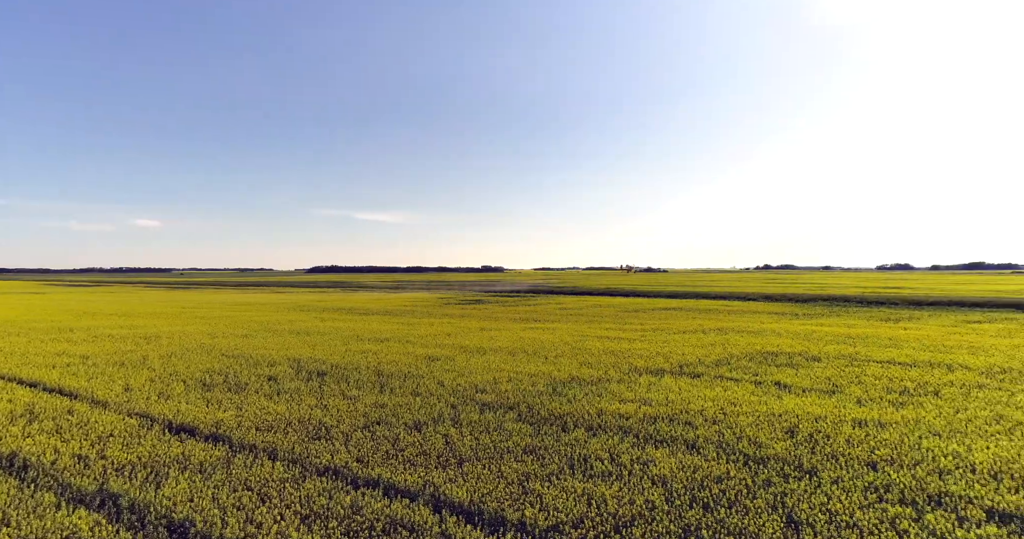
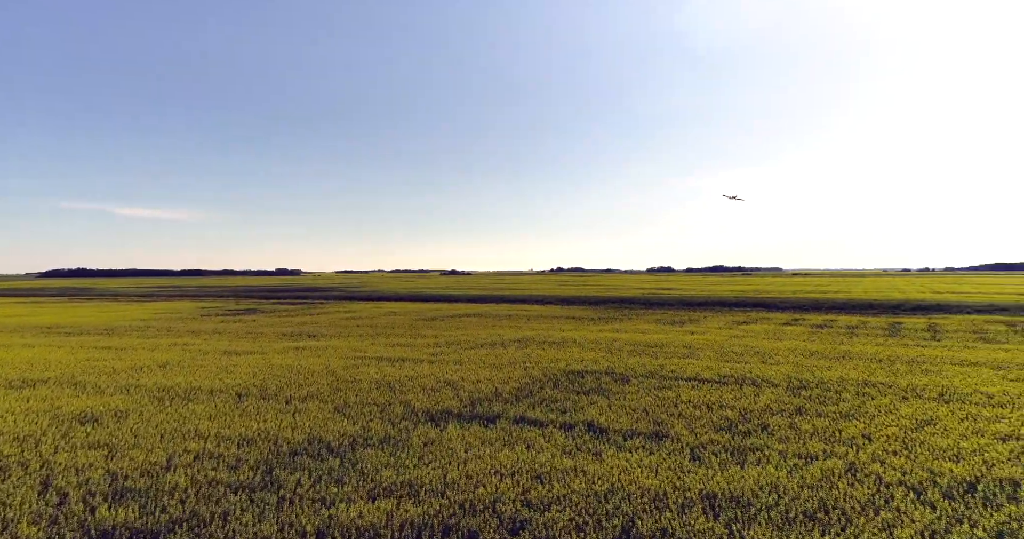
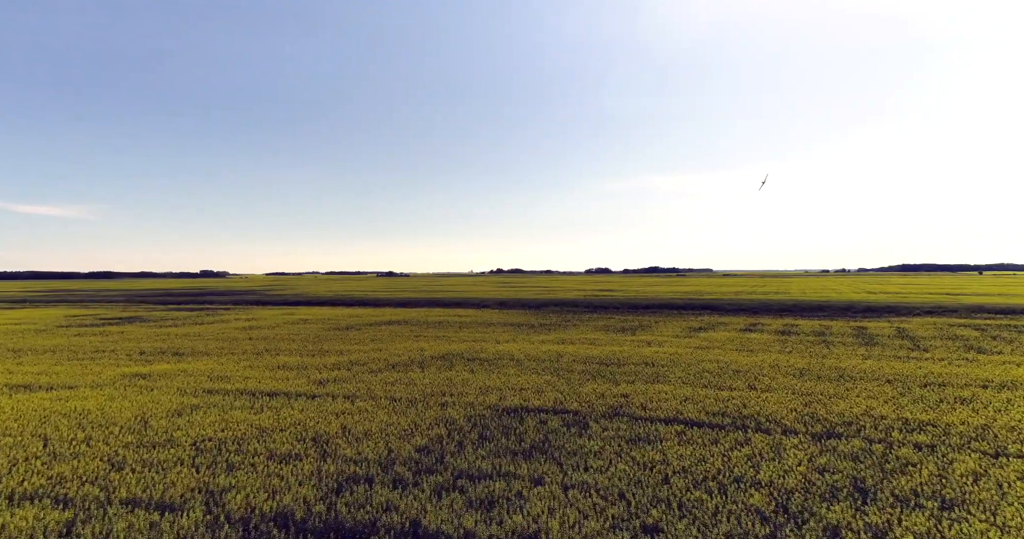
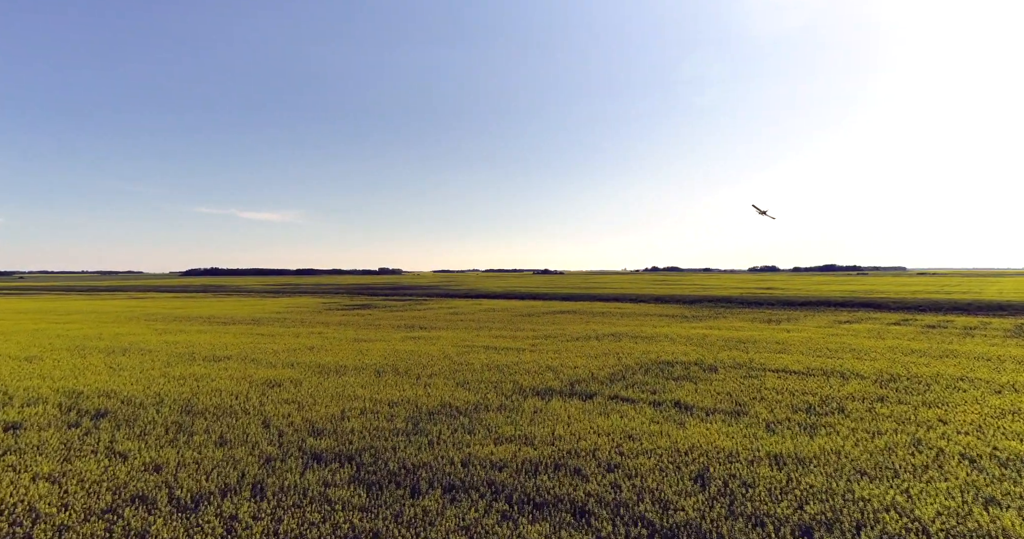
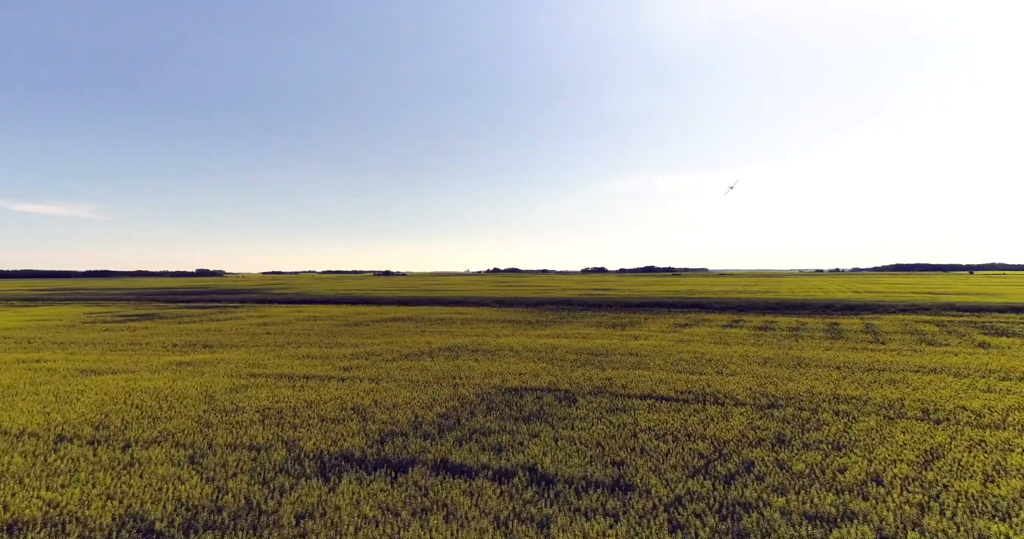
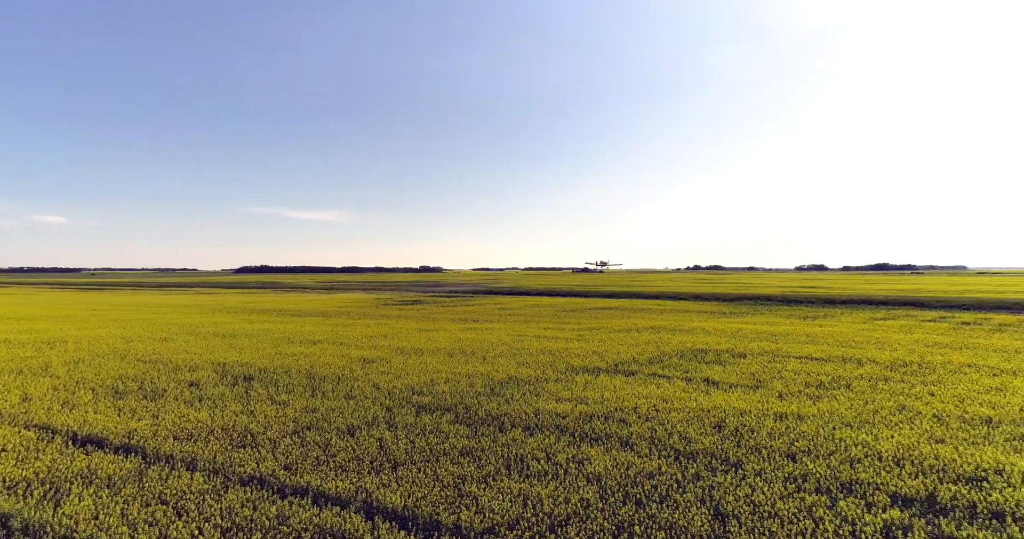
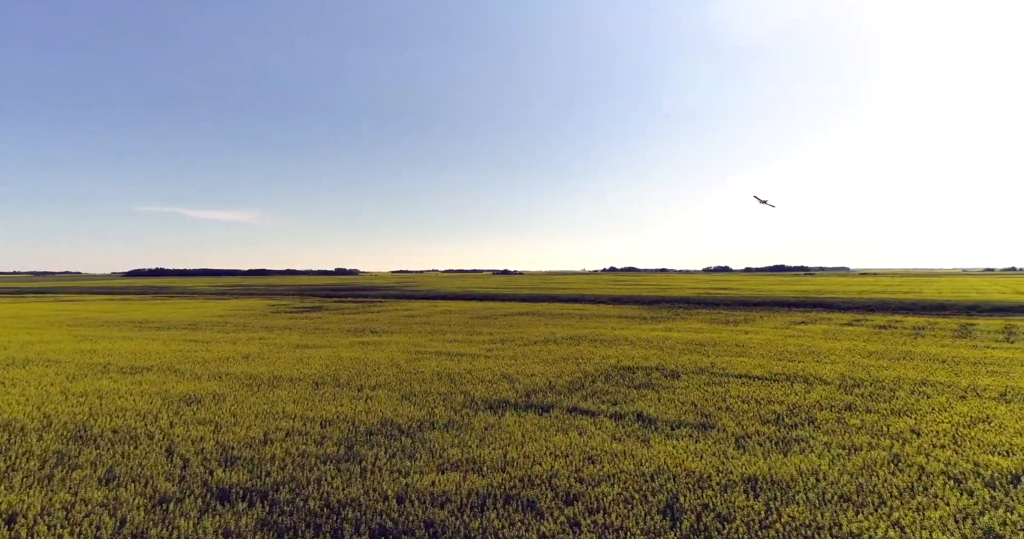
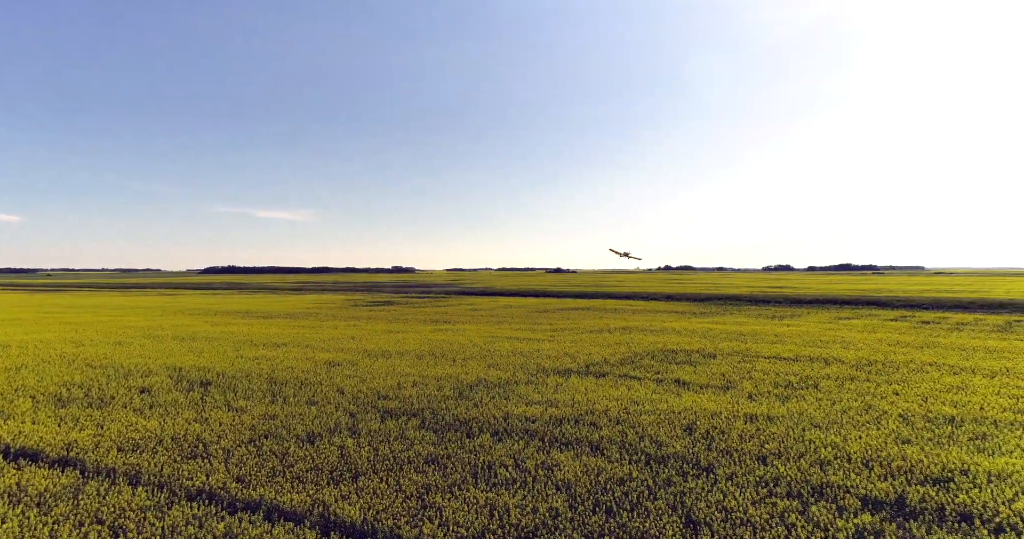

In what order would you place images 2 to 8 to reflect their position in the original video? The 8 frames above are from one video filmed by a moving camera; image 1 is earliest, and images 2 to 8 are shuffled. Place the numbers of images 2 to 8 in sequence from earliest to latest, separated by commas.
6, 8, 4, 7, 2, 5, 3
